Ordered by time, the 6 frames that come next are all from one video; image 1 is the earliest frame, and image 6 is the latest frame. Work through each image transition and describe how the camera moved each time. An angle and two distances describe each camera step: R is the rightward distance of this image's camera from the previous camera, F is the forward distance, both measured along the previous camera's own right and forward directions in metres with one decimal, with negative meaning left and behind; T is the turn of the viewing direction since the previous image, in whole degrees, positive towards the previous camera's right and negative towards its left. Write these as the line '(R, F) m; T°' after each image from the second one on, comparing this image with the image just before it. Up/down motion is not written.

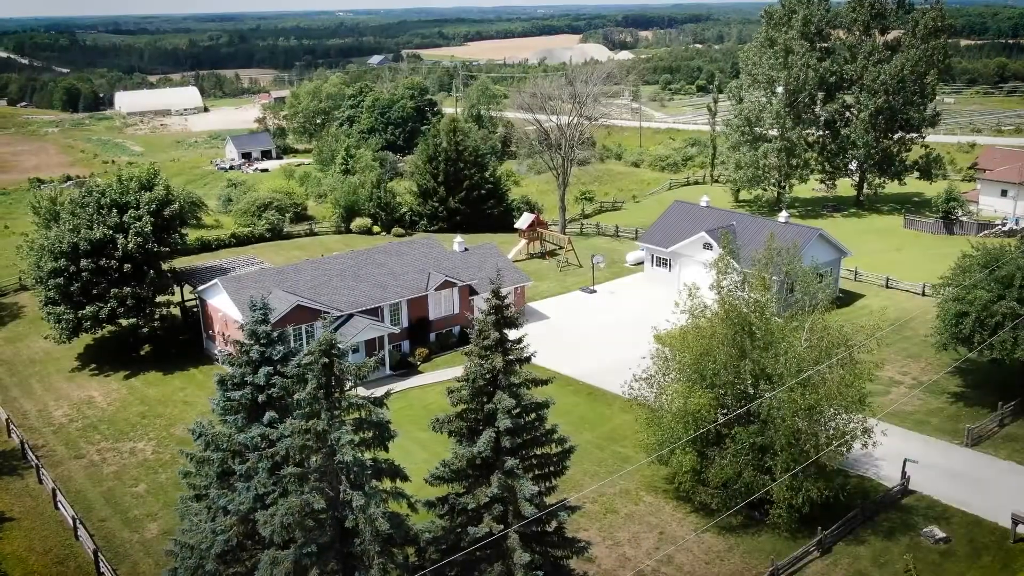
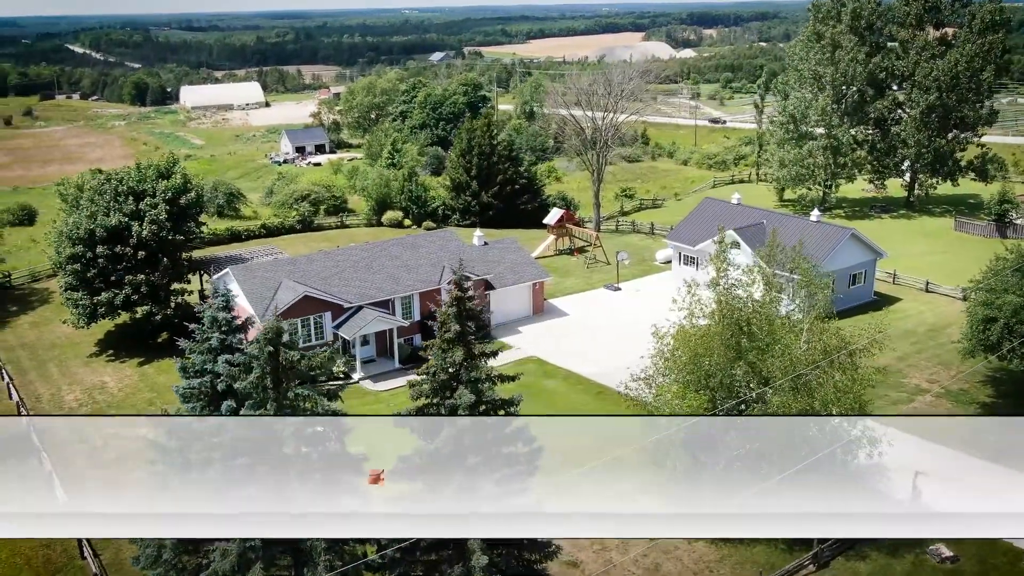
(+1.5, +0.7) m; -4°
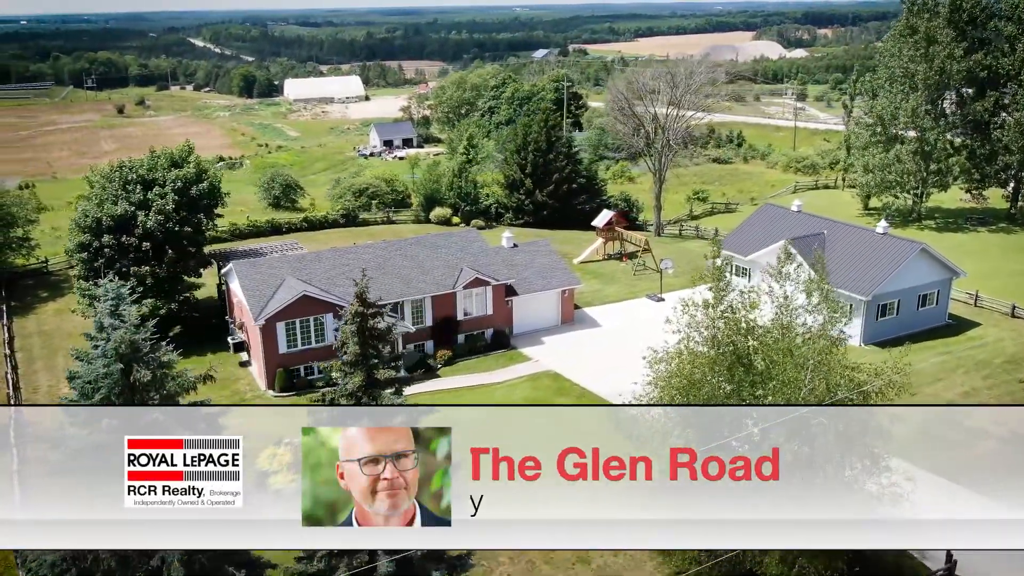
(+2.5, +2.5) m; -6°
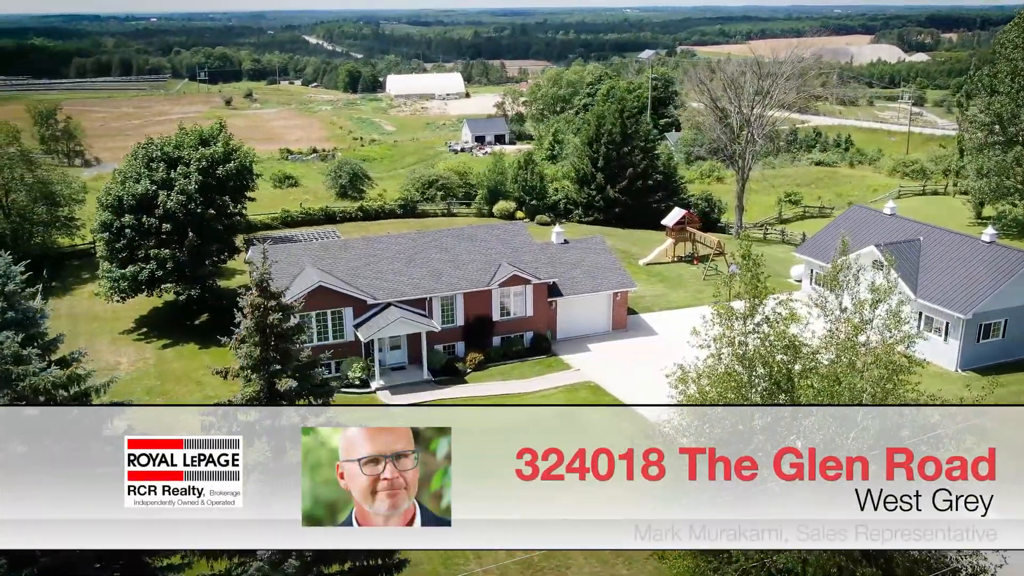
(+1.7, +3.0) m; -6°
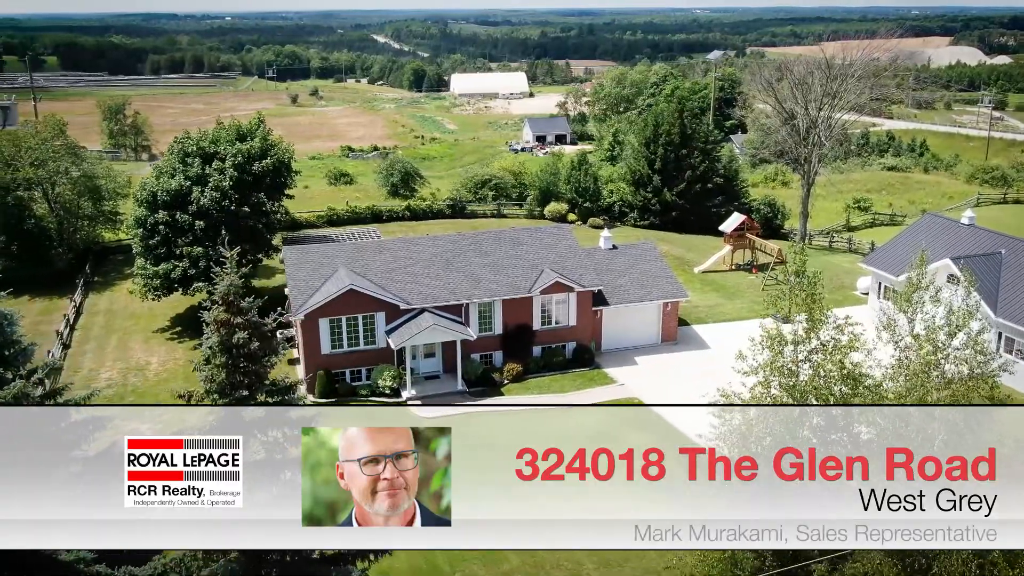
(+0.5, +1.5) m; -4°
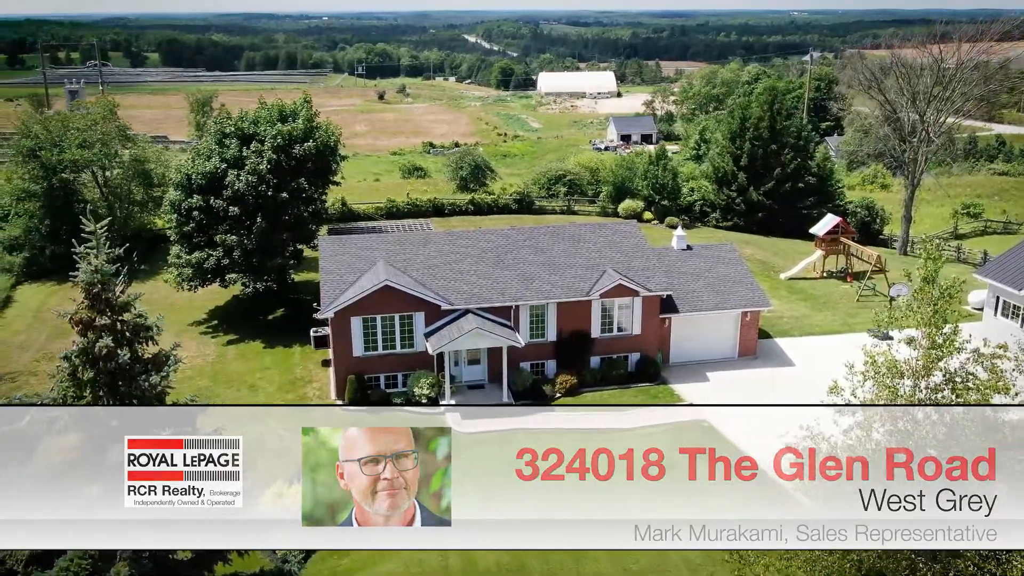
(+0.7, +2.8) m; -5°
